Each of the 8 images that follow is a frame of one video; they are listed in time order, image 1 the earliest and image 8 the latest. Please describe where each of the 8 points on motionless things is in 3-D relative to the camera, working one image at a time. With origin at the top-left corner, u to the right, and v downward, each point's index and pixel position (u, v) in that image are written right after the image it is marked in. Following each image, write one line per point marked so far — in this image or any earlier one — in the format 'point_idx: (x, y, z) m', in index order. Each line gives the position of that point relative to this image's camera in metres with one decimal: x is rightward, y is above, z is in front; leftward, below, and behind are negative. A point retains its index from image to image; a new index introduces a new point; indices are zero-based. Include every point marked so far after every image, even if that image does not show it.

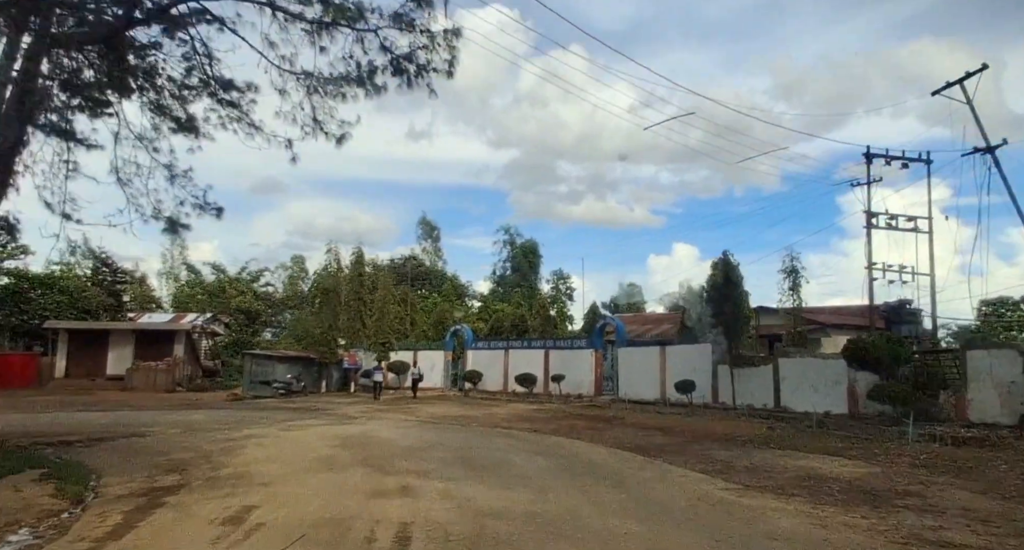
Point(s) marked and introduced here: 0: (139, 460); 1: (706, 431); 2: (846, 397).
0: (-8.7, -4.3, +15.4) m
1: (+4.7, -3.7, +15.8) m
2: (+9.0, -3.3, +17.8) m
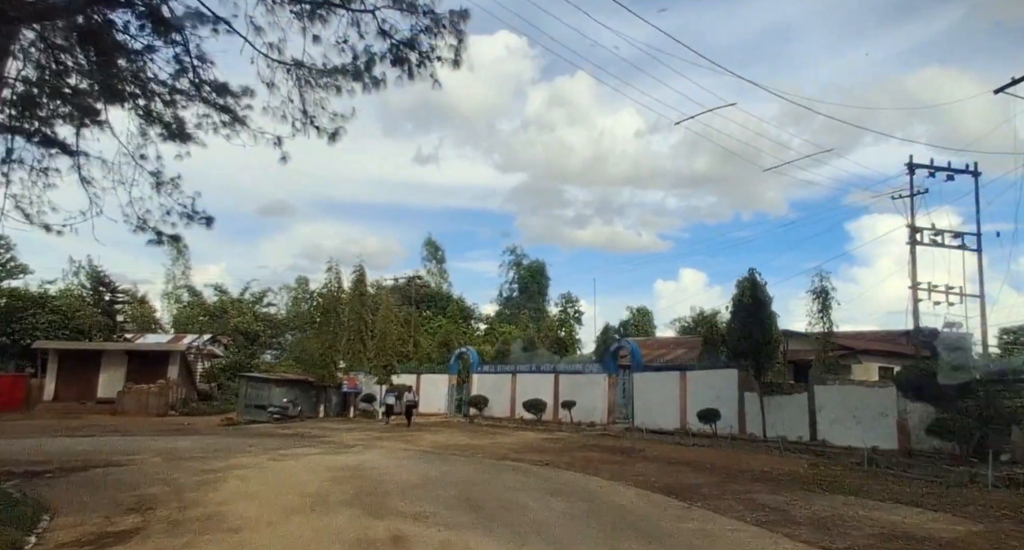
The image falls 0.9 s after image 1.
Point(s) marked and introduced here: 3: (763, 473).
0: (-8.5, -4.6, +13.7) m
1: (+4.9, -4.1, +14.1) m
2: (+9.2, -3.7, +15.9) m
3: (+4.9, -3.9, +12.8) m
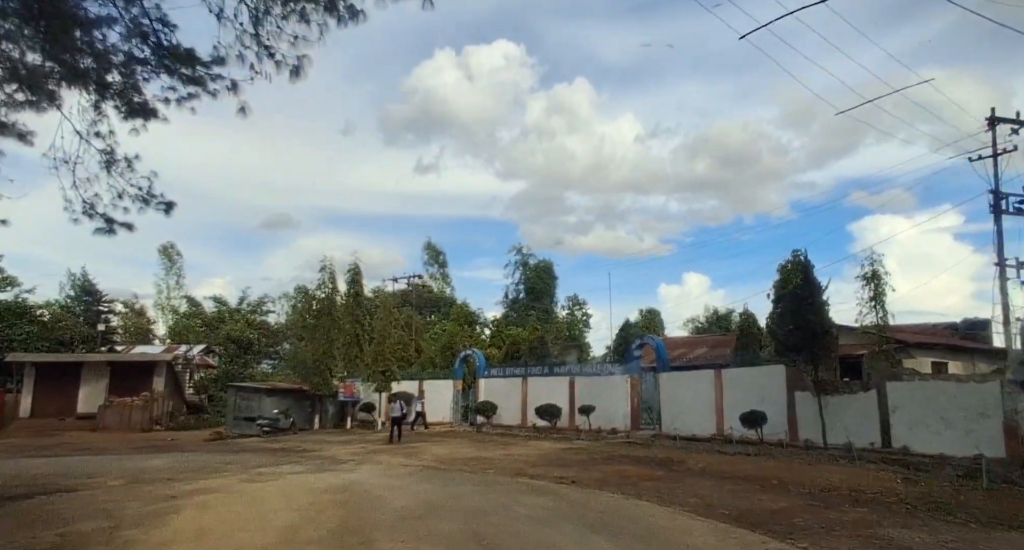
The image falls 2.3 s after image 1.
0: (-8.1, -4.3, +10.9) m
1: (+5.2, -3.5, +11.2) m
2: (+9.6, -3.1, +13.1) m
3: (+5.2, -3.3, +10.0) m
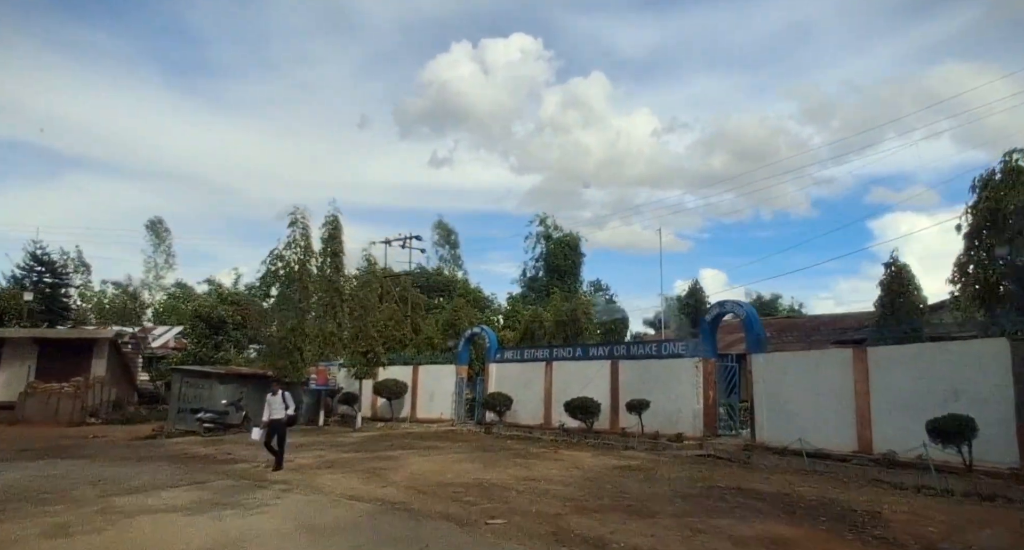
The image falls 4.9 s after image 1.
0: (-7.8, -2.7, +3.6) m
1: (+5.5, -2.1, +3.6) m
2: (+9.9, -1.7, +5.4) m
3: (+5.5, -1.8, +2.4) m
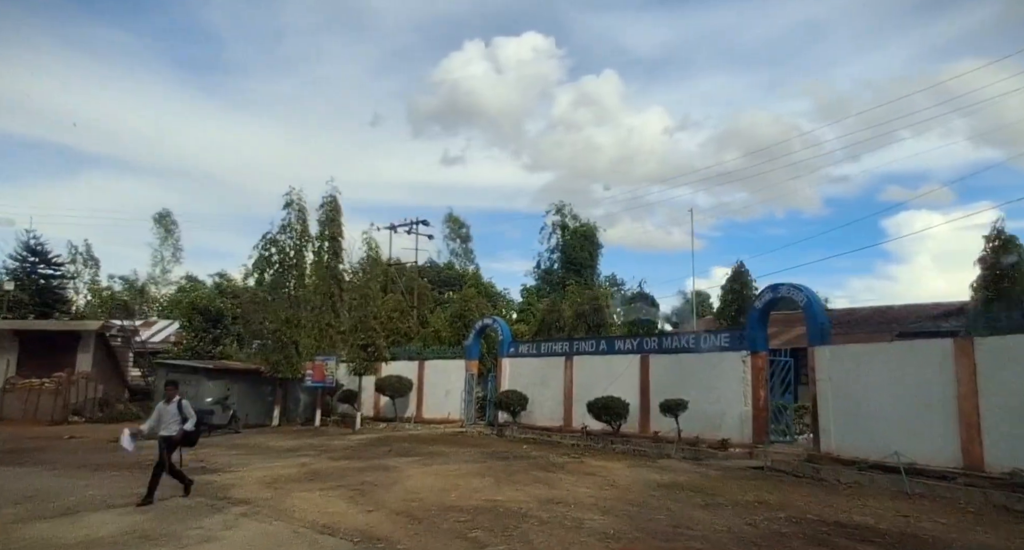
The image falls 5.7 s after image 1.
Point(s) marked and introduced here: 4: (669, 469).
0: (-7.7, -2.3, +1.3) m
1: (+5.6, -1.6, +1.0) m
2: (+10.1, -1.2, +2.7) m
3: (+5.6, -1.4, -0.2) m
4: (+3.0, -3.8, +12.8) m
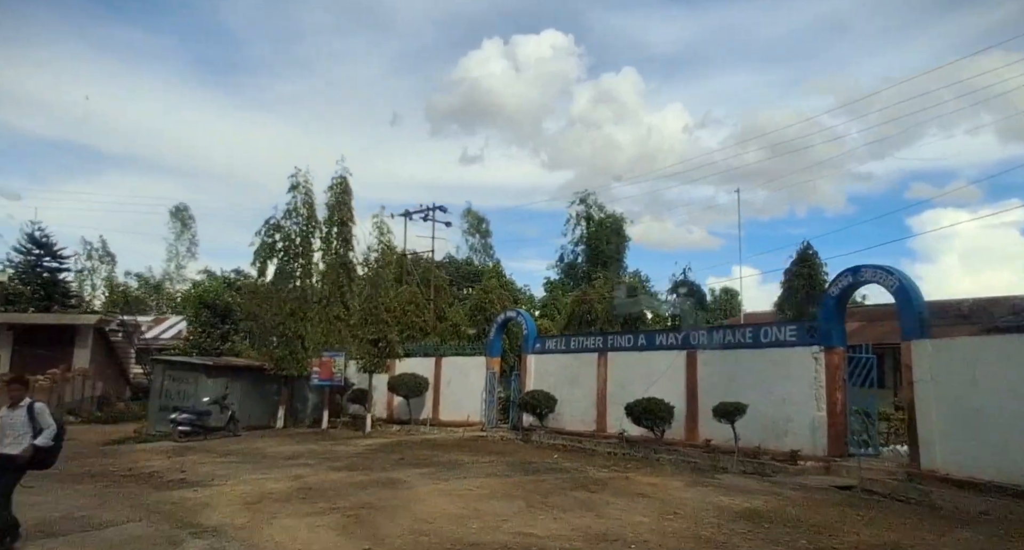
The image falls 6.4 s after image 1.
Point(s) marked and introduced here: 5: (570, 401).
0: (-7.5, -1.9, -0.8) m
1: (+5.8, -1.3, -1.4) m
2: (+10.3, -0.9, +0.2) m
3: (+5.8, -1.1, -2.6) m
4: (+3.5, -3.4, +10.5) m
5: (+1.7, -3.7, +19.3) m
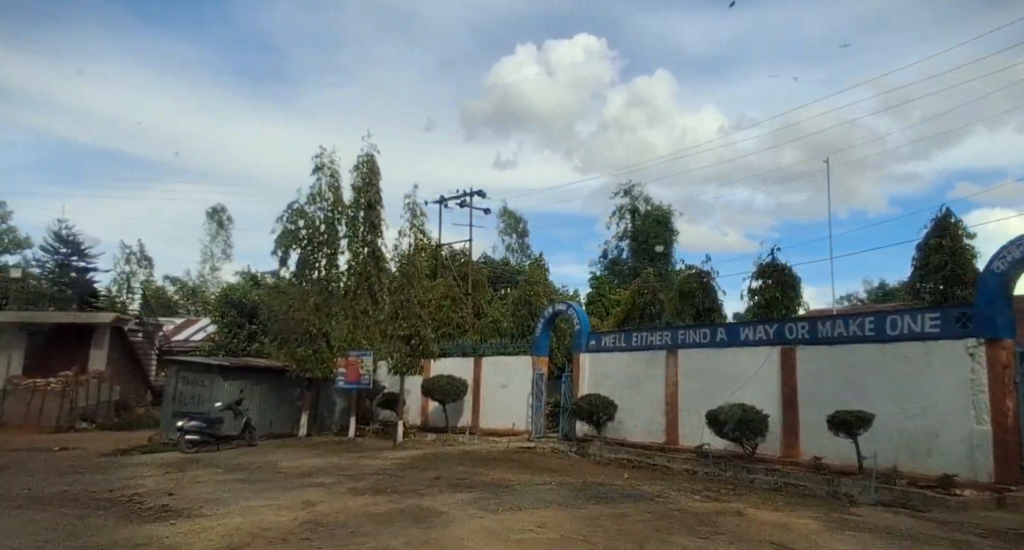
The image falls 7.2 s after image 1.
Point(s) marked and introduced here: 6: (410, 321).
0: (-7.2, -1.5, -3.0) m
1: (+6.1, -0.8, -4.4) m
2: (+10.6, -0.3, -3.0) m
3: (+5.9, -0.5, -5.6) m
4: (+4.4, -2.9, +7.6) m
5: (+3.0, -3.3, +16.5) m
6: (-3.0, -1.5, +19.9) m
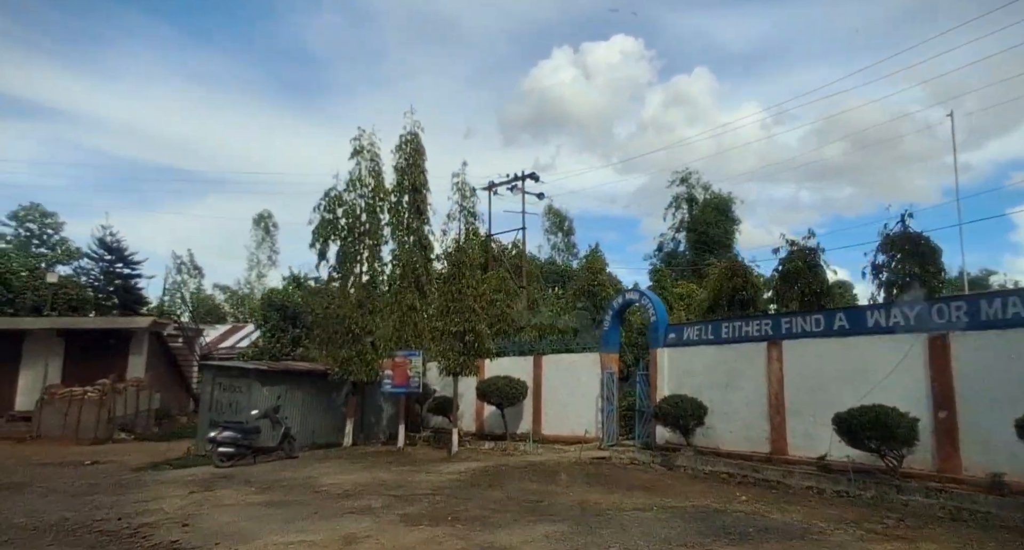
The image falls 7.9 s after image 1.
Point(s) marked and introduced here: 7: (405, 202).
0: (-7.0, -1.2, -4.8) m
1: (+6.2, -0.2, -7.0) m
2: (+10.8, +0.3, -6.0) m
3: (+6.0, 0.0, -8.2) m
4: (+5.4, -2.4, +5.0) m
5: (+4.6, -2.9, +14.0) m
6: (-1.3, -1.2, +17.8) m
7: (-3.1, +2.0, +19.0) m
